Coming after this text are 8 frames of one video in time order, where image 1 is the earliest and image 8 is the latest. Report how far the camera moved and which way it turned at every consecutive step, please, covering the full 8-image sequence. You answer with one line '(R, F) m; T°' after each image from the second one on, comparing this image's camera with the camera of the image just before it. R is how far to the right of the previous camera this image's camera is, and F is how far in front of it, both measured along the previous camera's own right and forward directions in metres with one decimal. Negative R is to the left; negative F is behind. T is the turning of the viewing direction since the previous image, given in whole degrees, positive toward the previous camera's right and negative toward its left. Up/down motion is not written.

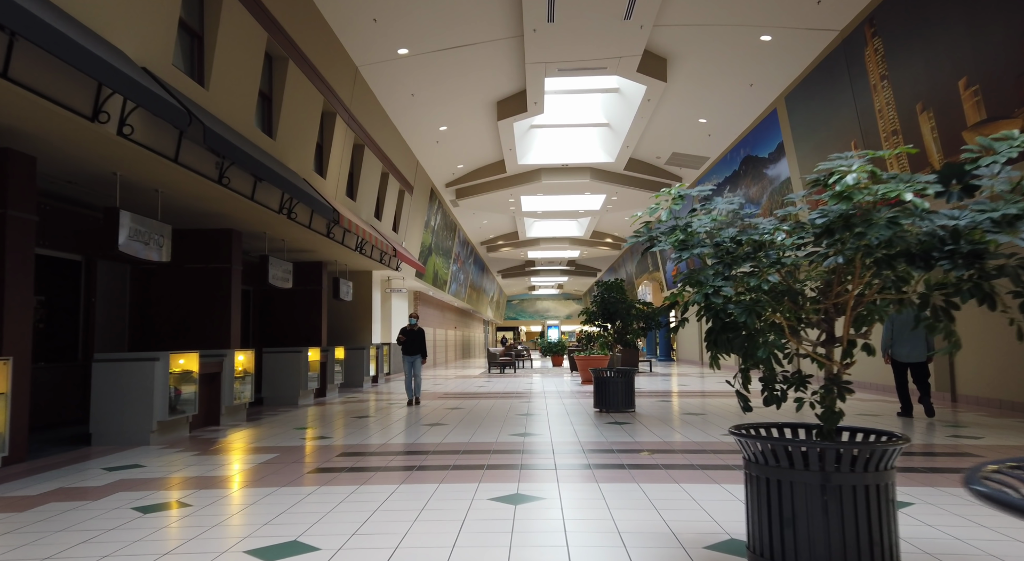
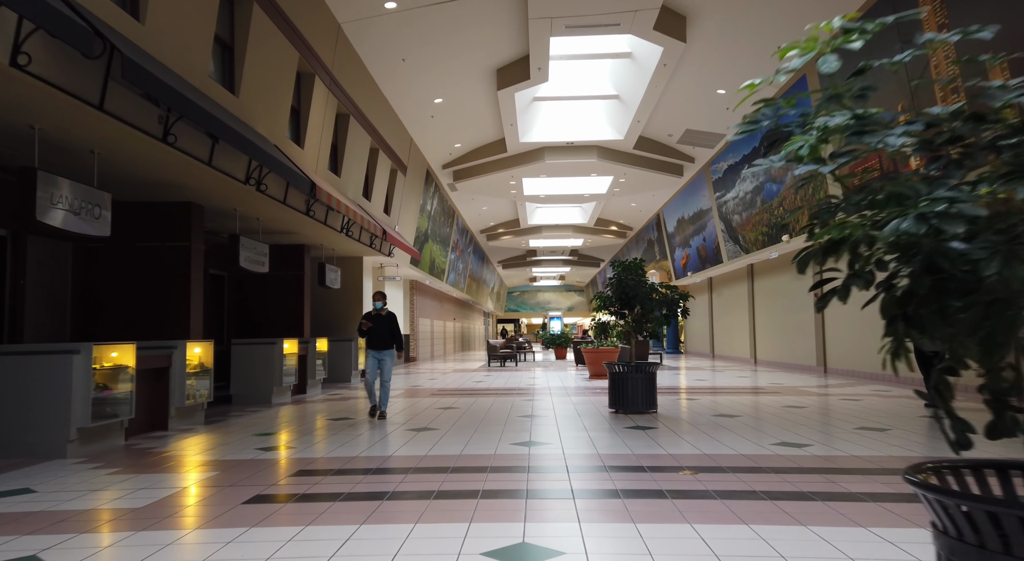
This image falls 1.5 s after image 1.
(0.0, +1.1) m; 0°
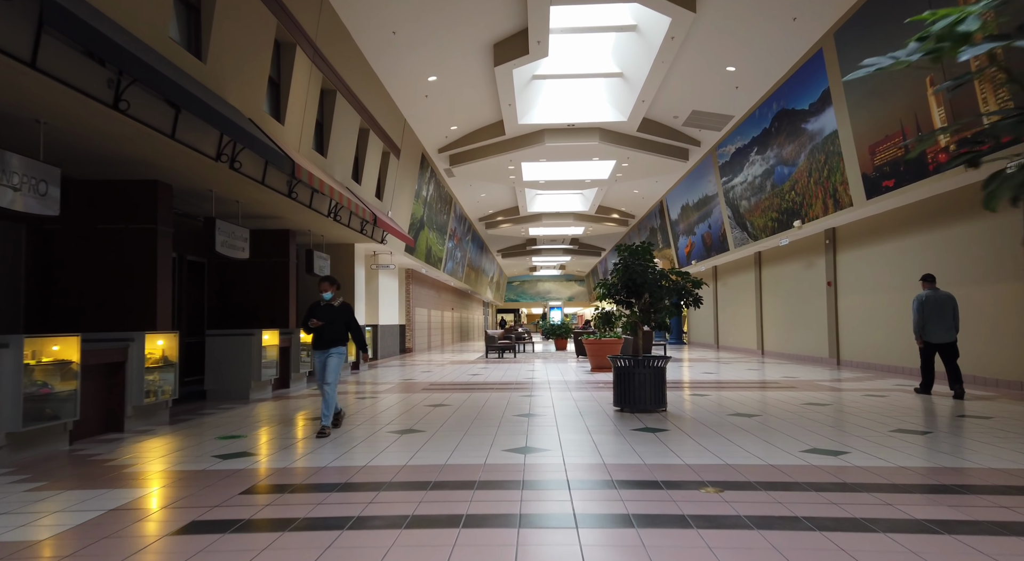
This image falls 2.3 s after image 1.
(0.0, +0.6) m; 0°
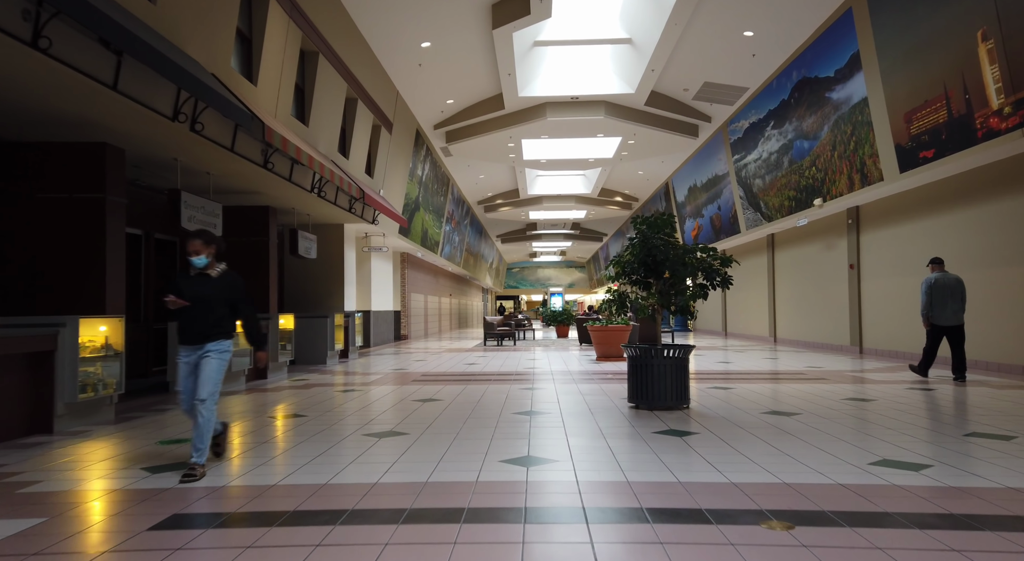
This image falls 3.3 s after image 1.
(0.0, +0.8) m; 0°
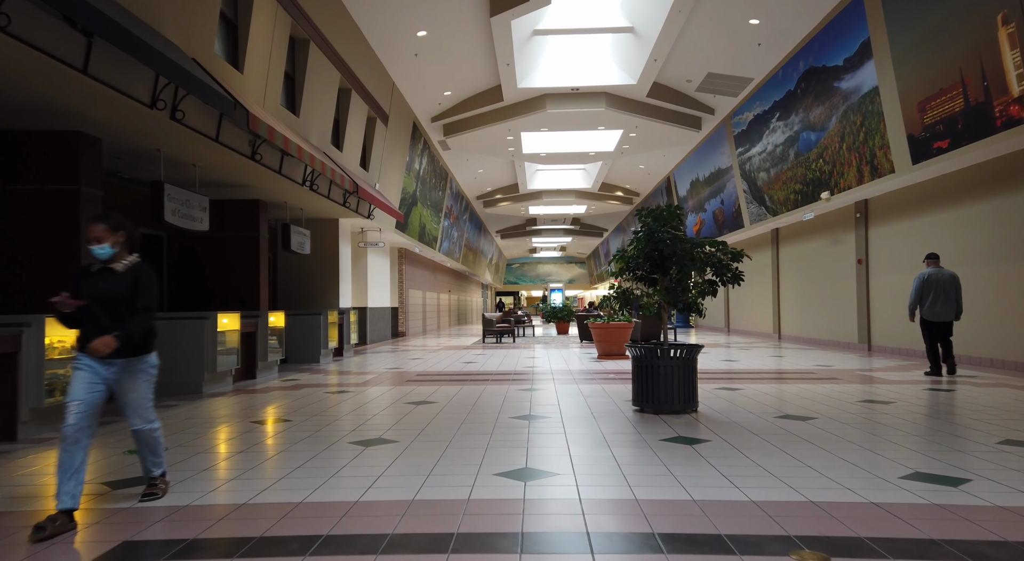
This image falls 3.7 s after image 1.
(0.0, +0.3) m; 0°
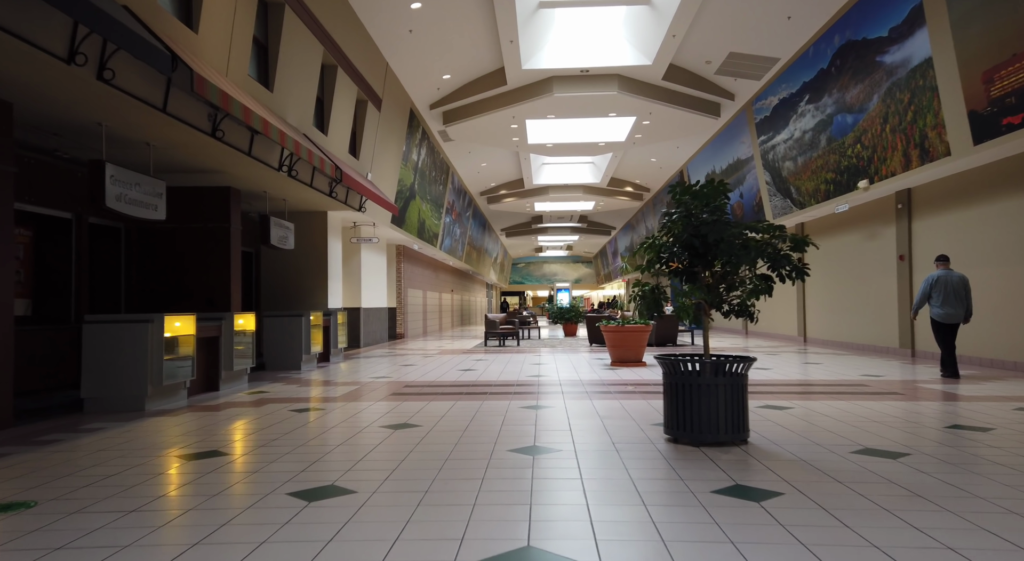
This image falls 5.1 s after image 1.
(0.0, +1.0) m; -1°
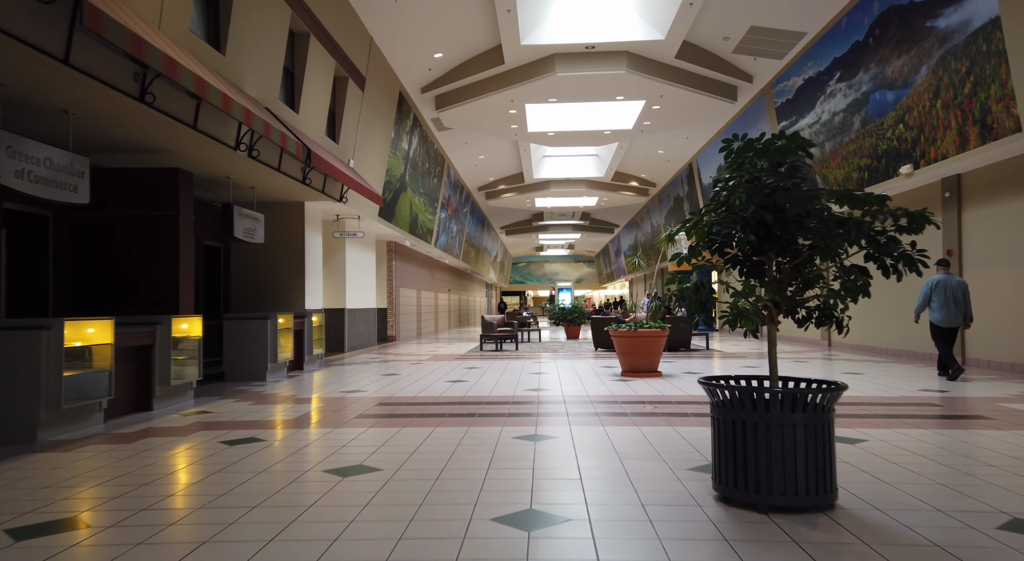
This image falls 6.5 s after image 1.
(+0.1, +1.1) m; 0°
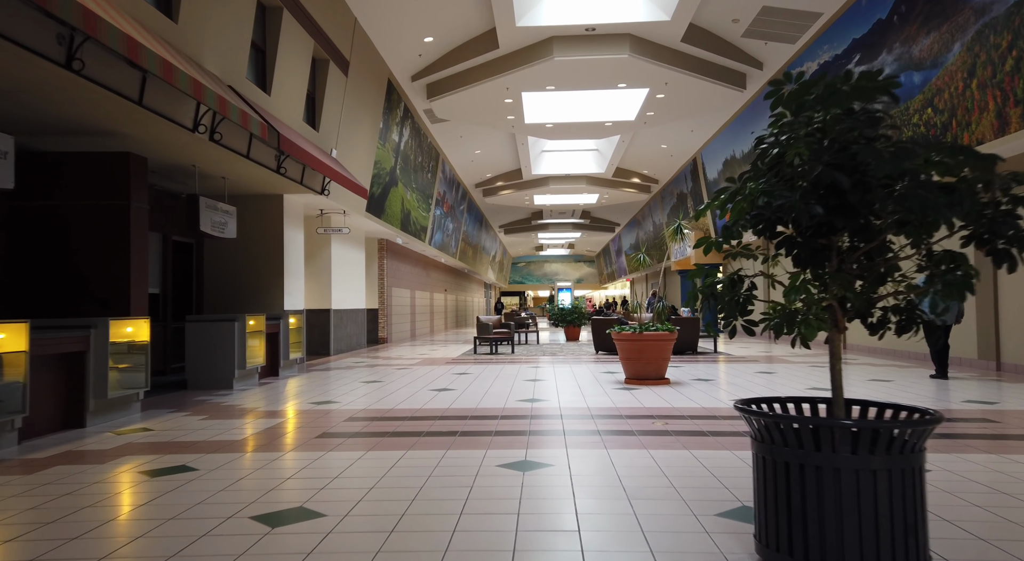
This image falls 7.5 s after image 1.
(+0.1, +0.7) m; 0°
